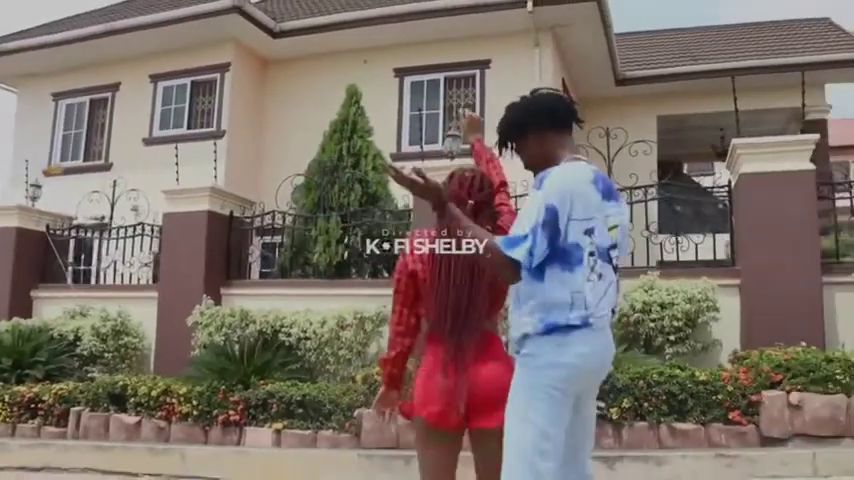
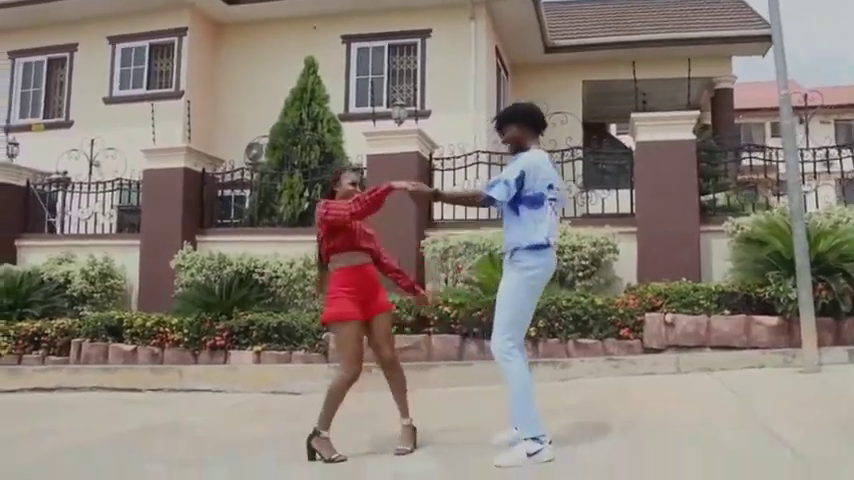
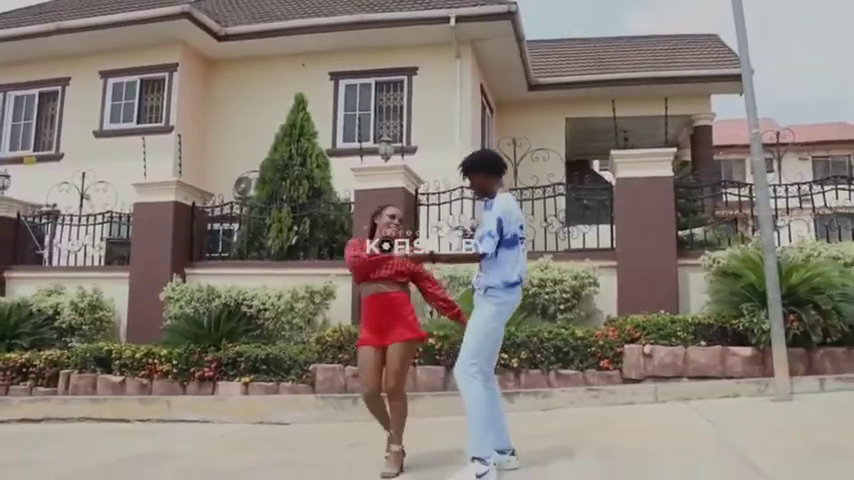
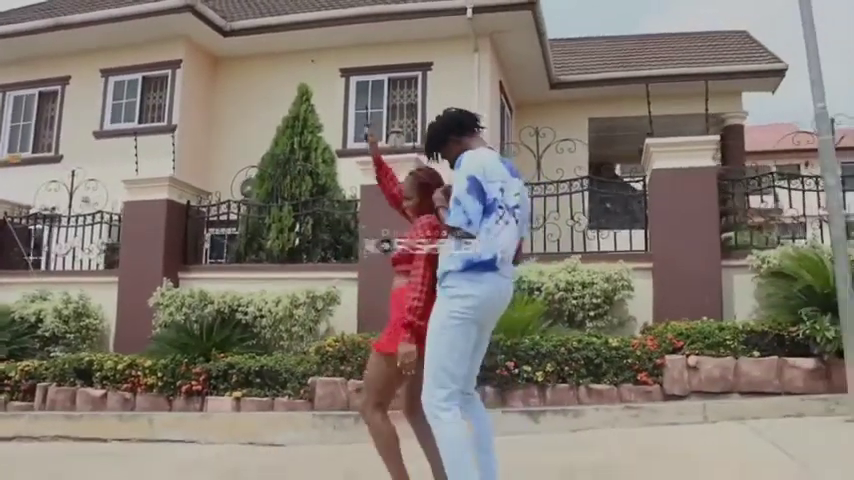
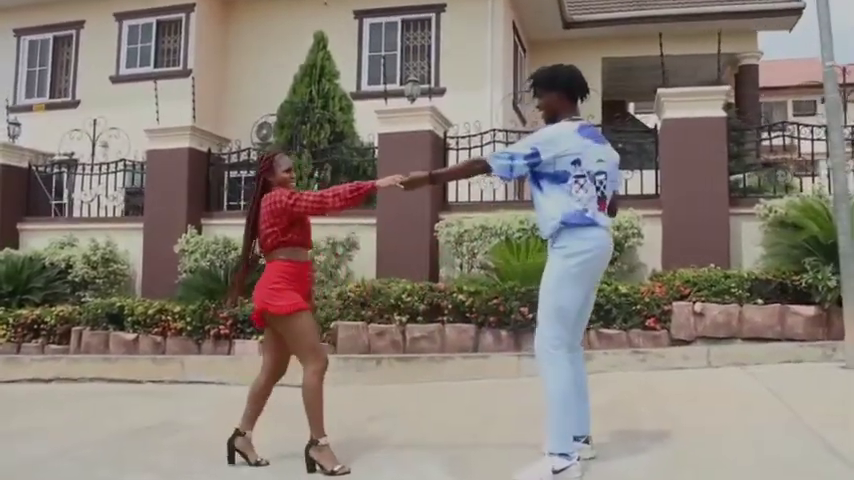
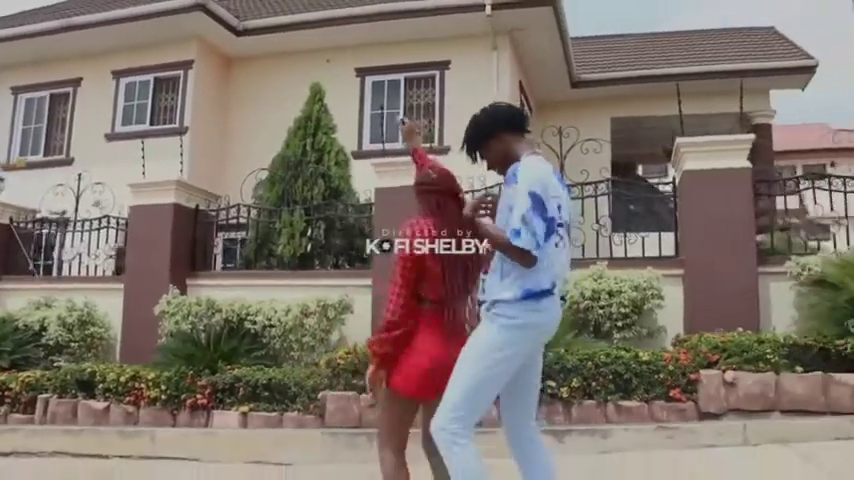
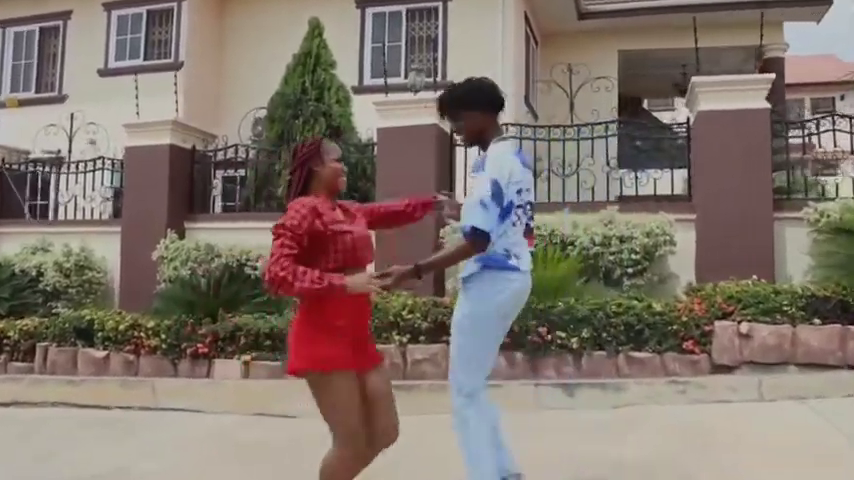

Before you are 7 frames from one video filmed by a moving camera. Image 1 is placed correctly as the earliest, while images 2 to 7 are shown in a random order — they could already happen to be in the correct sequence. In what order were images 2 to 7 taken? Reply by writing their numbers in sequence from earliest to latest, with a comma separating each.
6, 4, 3, 2, 5, 7
